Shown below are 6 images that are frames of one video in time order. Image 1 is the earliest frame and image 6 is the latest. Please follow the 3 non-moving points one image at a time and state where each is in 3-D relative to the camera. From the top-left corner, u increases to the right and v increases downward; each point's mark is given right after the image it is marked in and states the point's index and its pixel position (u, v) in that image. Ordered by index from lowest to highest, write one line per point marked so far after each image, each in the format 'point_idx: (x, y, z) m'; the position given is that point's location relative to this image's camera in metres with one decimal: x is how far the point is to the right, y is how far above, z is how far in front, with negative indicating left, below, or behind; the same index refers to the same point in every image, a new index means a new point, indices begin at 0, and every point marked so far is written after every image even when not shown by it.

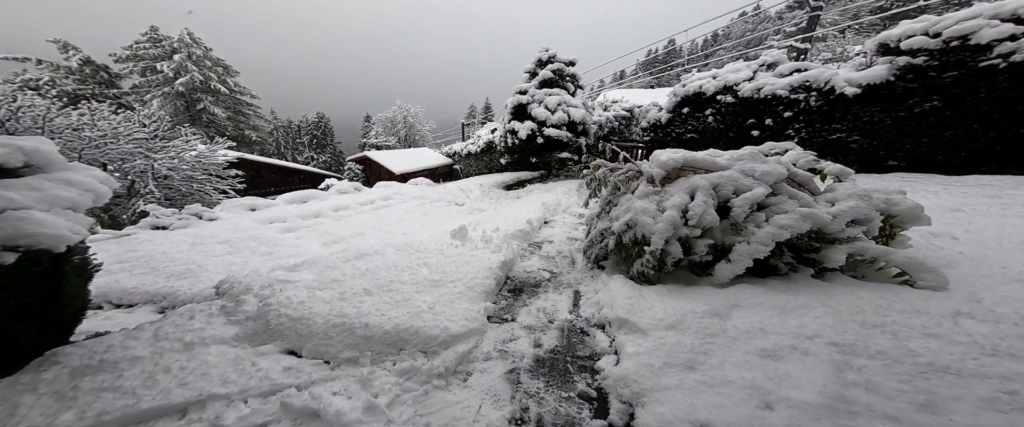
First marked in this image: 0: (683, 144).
0: (+4.4, +1.8, +8.5) m
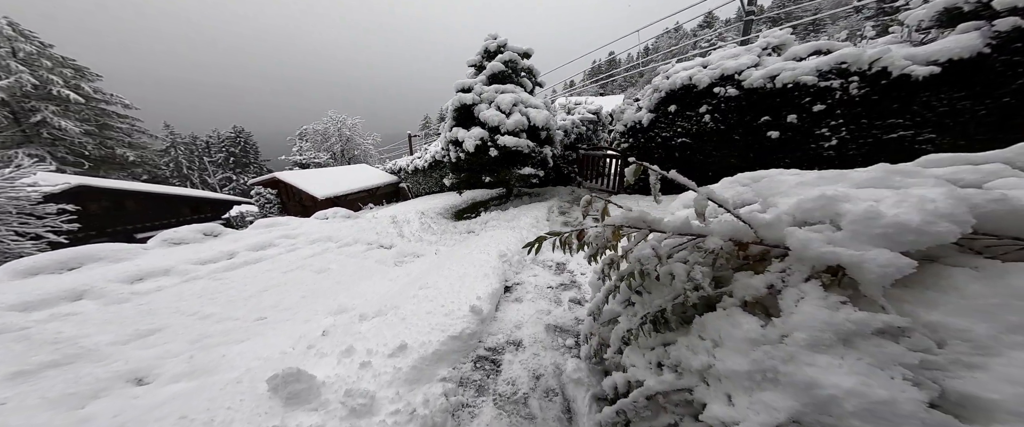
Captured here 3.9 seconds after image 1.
0: (+3.3, +1.3, +6.5) m
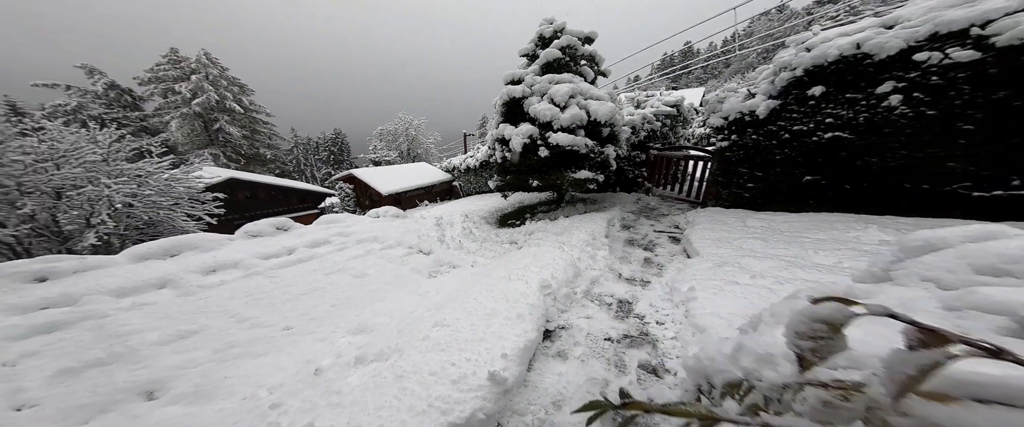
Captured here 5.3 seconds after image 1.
0: (+4.3, +1.0, +4.8) m
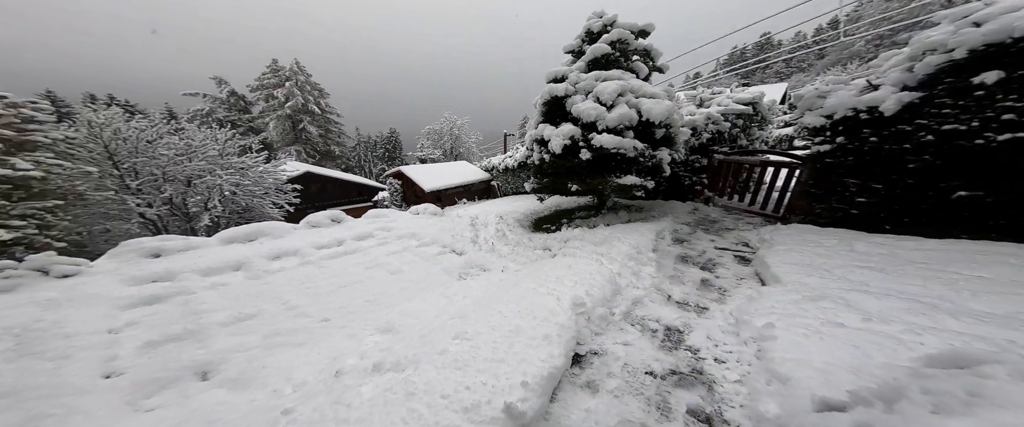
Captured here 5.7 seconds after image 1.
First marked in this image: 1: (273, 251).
0: (+4.8, +0.8, +3.9) m
1: (-4.0, -0.6, +5.4) m
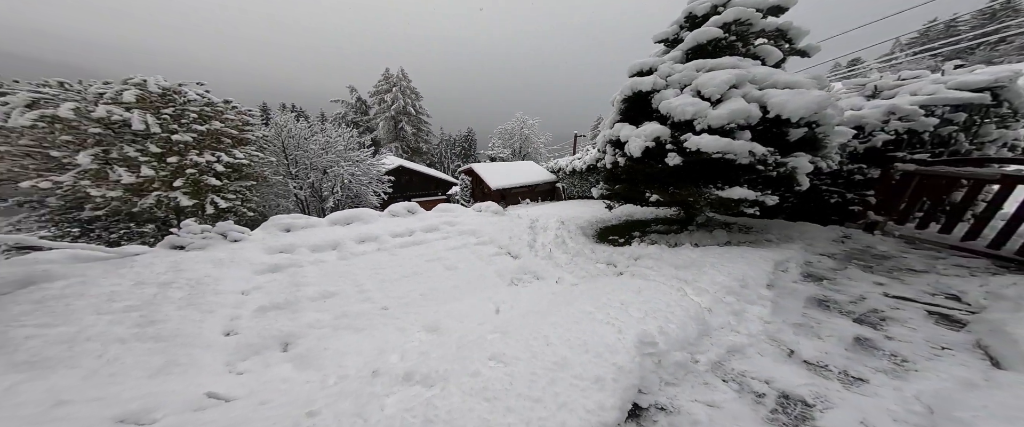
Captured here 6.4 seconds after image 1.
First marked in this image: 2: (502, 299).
0: (+5.5, +0.5, +2.4) m
1: (-2.9, -0.4, +5.9) m
2: (-0.2, -1.0, +3.5) m
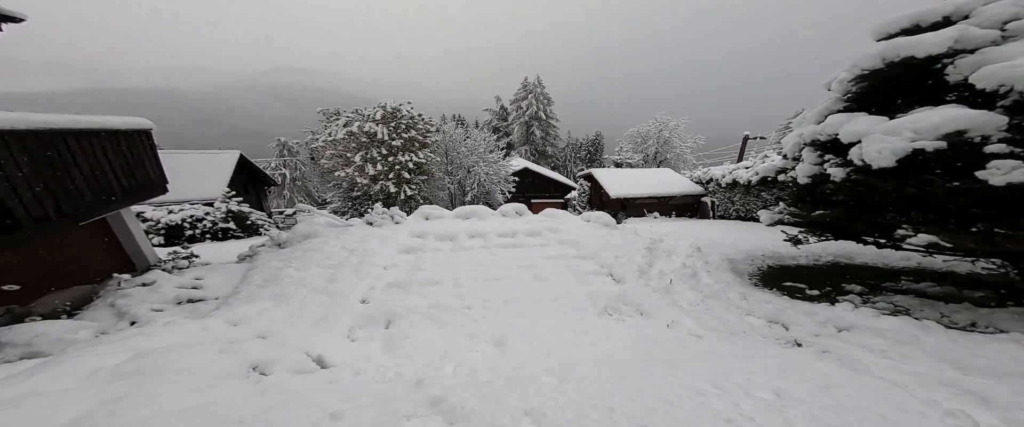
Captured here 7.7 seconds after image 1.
0: (+5.8, -0.3, -0.2) m
1: (-0.9, -0.3, +6.0) m
2: (+0.8, -1.1, +2.8) m
